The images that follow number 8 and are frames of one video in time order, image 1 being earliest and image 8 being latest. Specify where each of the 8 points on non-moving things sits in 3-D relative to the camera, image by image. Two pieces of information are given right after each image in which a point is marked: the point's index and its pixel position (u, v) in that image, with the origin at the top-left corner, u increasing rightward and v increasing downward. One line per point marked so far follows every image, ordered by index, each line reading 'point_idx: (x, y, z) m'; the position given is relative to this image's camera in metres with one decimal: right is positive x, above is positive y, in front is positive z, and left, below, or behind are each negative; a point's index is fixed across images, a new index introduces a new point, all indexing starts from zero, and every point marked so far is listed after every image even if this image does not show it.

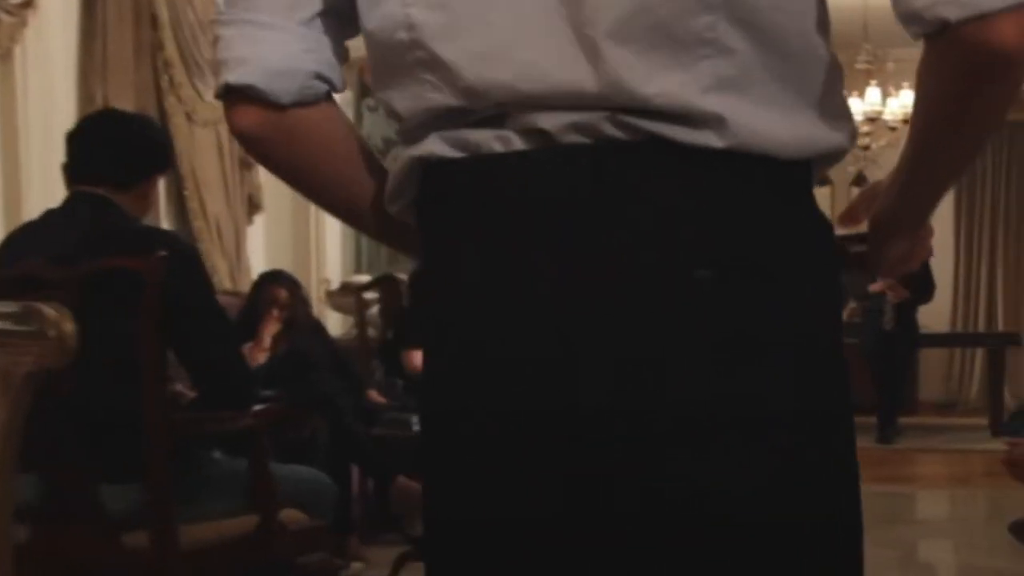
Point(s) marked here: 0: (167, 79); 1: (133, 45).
0: (-1.4, +0.9, +6.7) m
1: (-1.5, +1.0, +6.4) m
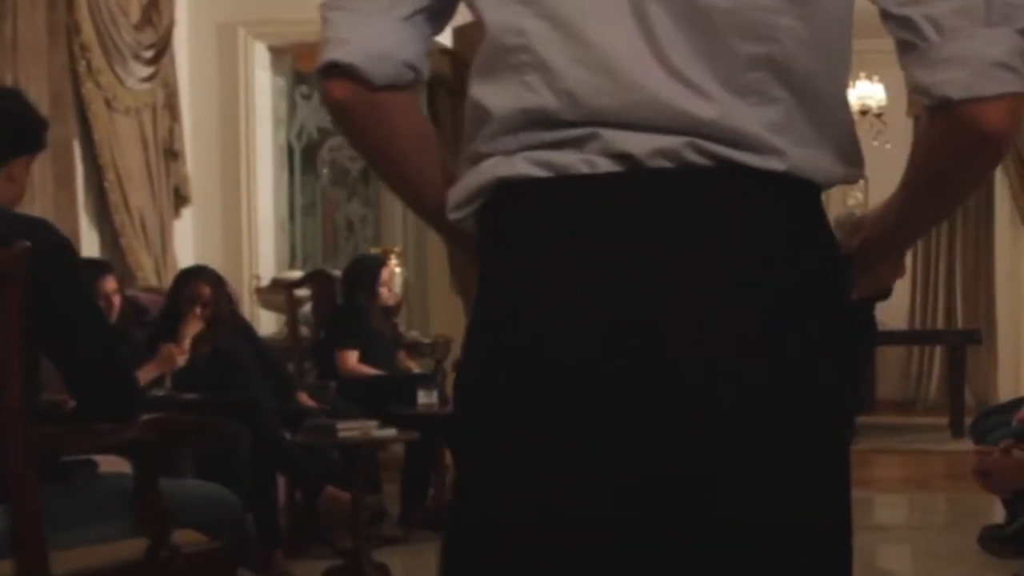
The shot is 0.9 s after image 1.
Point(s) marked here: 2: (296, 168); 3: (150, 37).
0: (-1.7, +0.9, +6.3) m
1: (-1.7, +1.0, +6.0) m
2: (-1.1, +0.6, +7.9) m
3: (-1.5, +1.1, +6.9) m
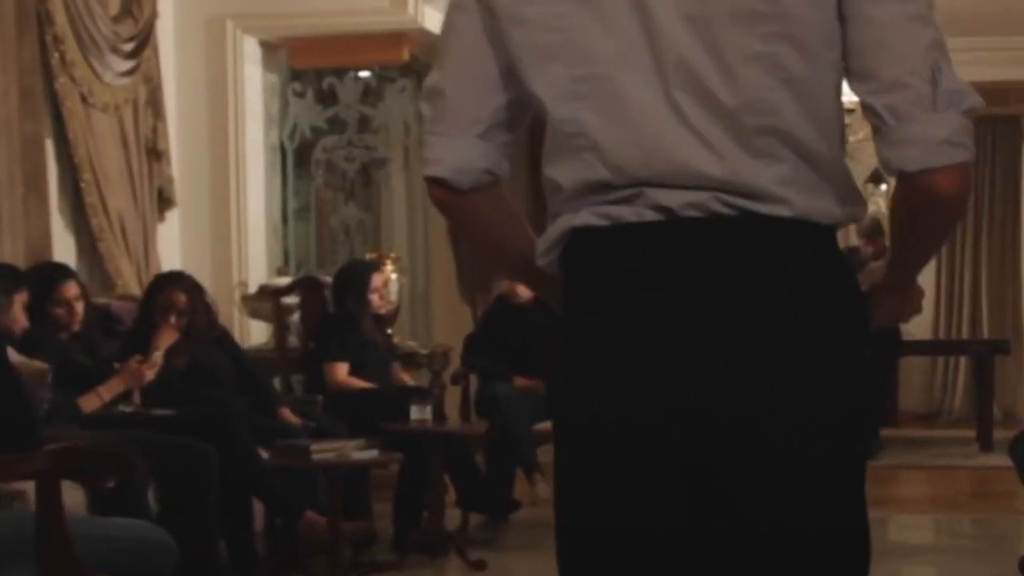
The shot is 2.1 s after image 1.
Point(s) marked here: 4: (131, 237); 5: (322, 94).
0: (-1.7, +0.8, +6.0) m
1: (-1.7, +0.9, +5.6) m
2: (-1.0, +0.5, +7.5) m
3: (-1.5, +1.0, +6.5) m
4: (-1.5, +0.2, +6.5) m
5: (-0.9, +0.9, +7.5) m
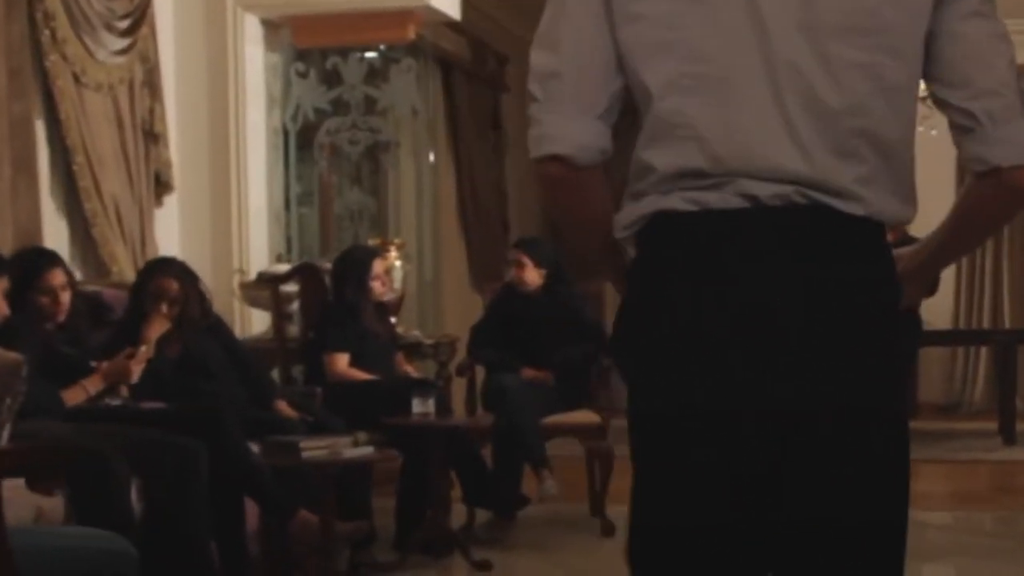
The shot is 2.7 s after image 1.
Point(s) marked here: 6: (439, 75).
0: (-1.6, +0.9, +5.7) m
1: (-1.7, +1.0, +5.4) m
2: (-1.0, +0.6, +7.2) m
3: (-1.5, +1.1, +6.3) m
4: (-1.5, +0.3, +6.2) m
5: (-0.8, +1.0, +7.3) m
6: (-0.4, +1.2, +9.4) m
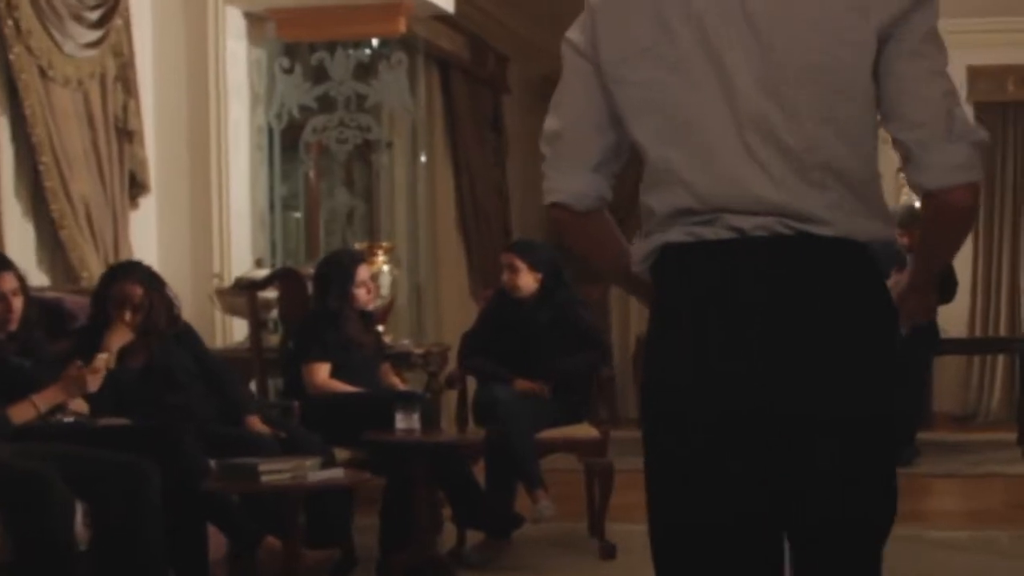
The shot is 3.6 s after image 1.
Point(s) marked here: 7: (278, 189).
0: (-1.6, +0.9, +5.4) m
1: (-1.7, +1.0, +5.0) m
2: (-1.0, +0.6, +6.9) m
3: (-1.5, +1.1, +5.9) m
4: (-1.5, +0.2, +5.9) m
5: (-0.9, +0.9, +6.9) m
6: (-0.4, +1.2, +9.1) m
7: (-1.0, +0.4, +6.9) m
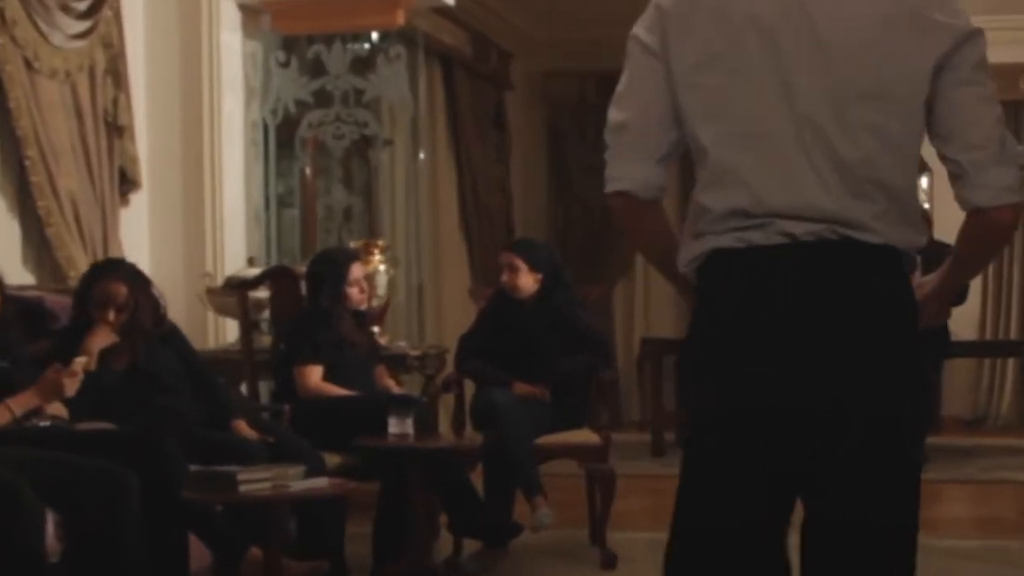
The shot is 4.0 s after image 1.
0: (-1.6, +0.9, +5.2) m
1: (-1.7, +1.0, +4.9) m
2: (-1.0, +0.6, +6.7) m
3: (-1.5, +1.1, +5.8) m
4: (-1.5, +0.2, +5.7) m
5: (-0.8, +0.9, +6.8) m
6: (-0.4, +1.2, +8.9) m
7: (-1.0, +0.4, +6.7) m
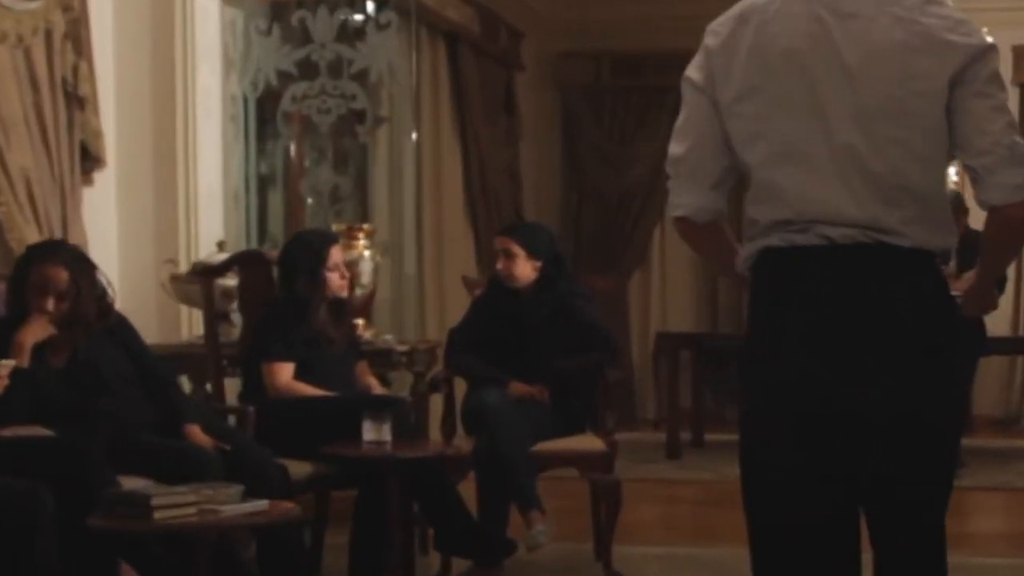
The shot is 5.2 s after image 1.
0: (-1.7, +0.9, +4.7) m
1: (-1.7, +1.0, +4.3) m
2: (-1.0, +0.6, +6.2) m
3: (-1.5, +1.1, +5.2) m
4: (-1.5, +0.3, +5.2) m
5: (-0.8, +1.0, +6.2) m
6: (-0.4, +1.2, +8.4) m
7: (-1.0, +0.5, +6.2) m
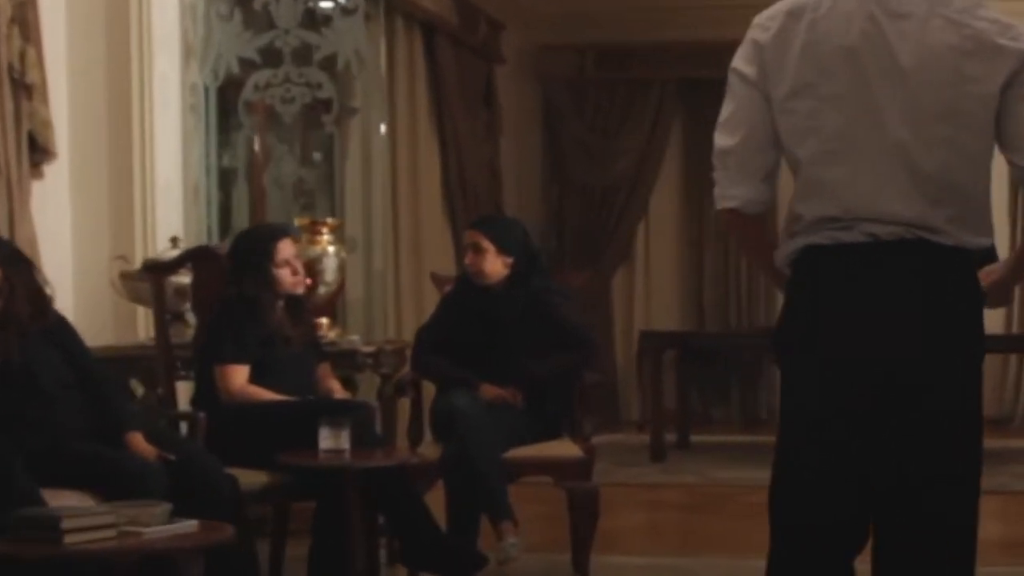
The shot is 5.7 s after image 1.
0: (-1.7, +0.9, +4.4) m
1: (-1.8, +1.0, +4.0) m
2: (-1.1, +0.6, +5.9) m
3: (-1.6, +1.1, +4.9) m
4: (-1.6, +0.3, +4.9) m
5: (-0.9, +1.0, +5.9) m
6: (-0.5, +1.3, +8.1) m
7: (-1.1, +0.5, +5.9) m
